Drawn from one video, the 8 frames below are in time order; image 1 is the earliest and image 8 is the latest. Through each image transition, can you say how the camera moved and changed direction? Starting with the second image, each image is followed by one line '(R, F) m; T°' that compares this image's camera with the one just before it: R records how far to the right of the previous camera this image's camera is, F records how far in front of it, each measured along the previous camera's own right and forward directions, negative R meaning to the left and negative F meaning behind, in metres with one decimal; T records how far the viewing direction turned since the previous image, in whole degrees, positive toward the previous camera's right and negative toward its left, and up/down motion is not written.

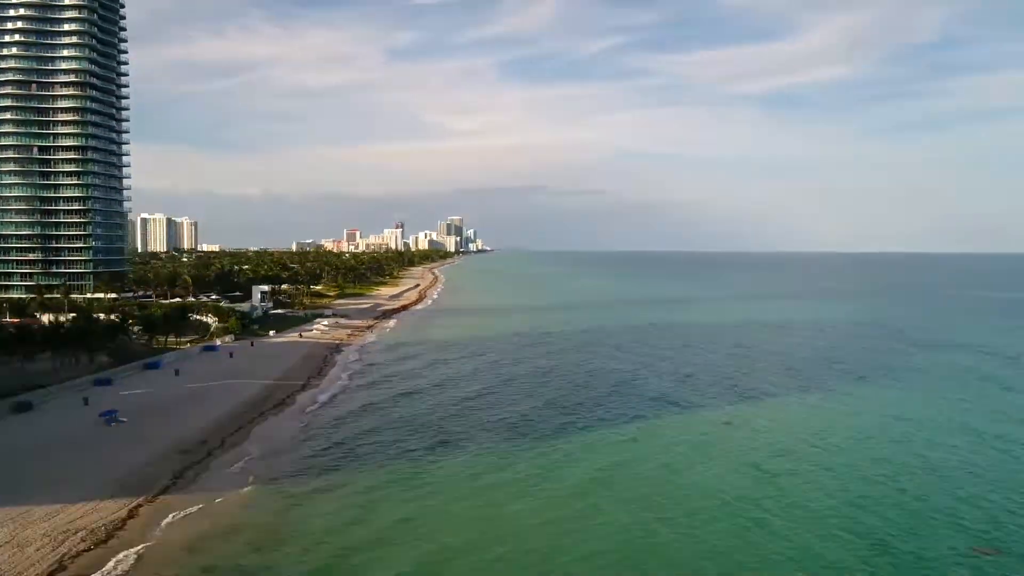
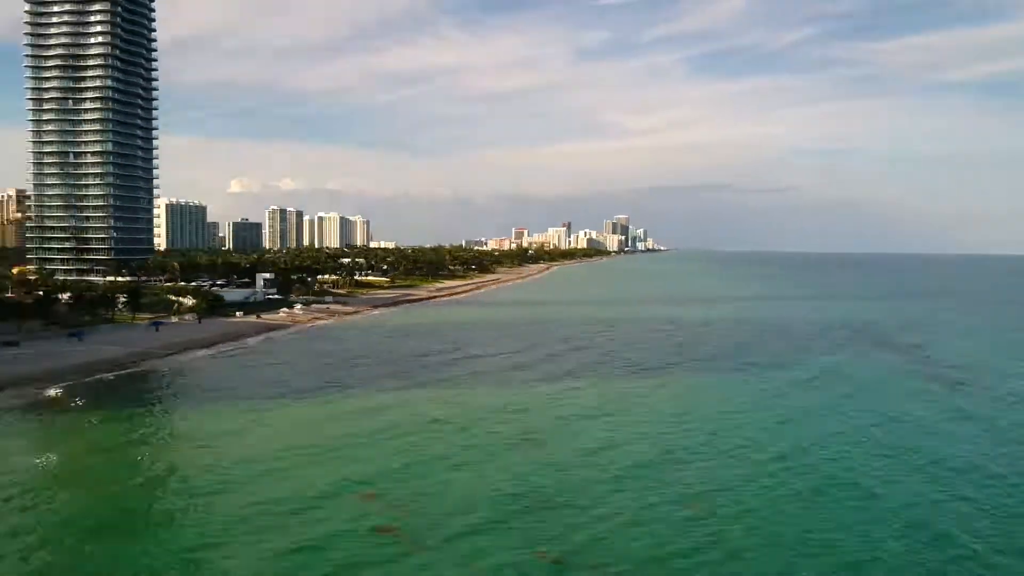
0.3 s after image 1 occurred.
(+13.8, -1.0) m; -12°
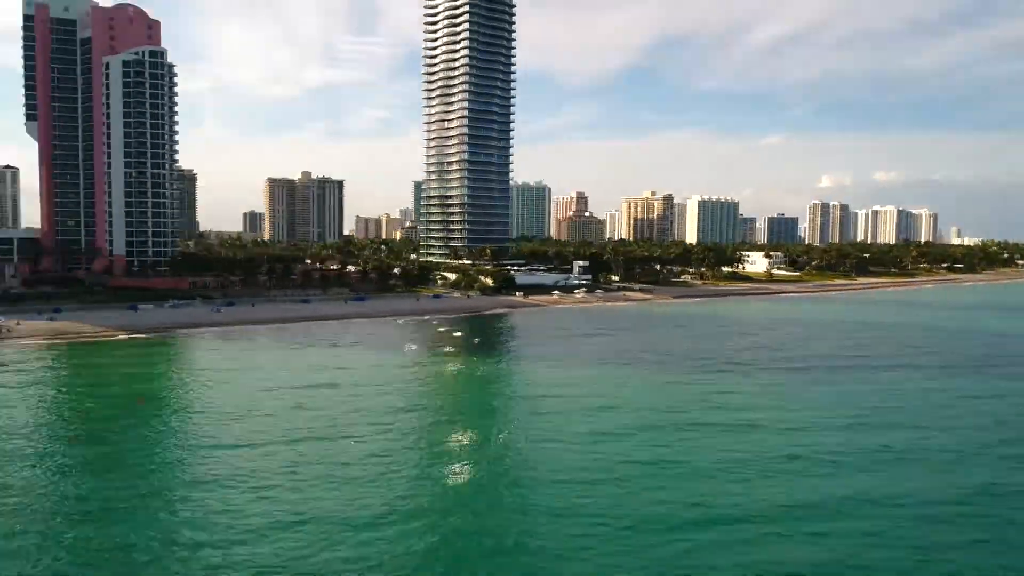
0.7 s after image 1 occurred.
(+18.1, +5.9) m; -40°
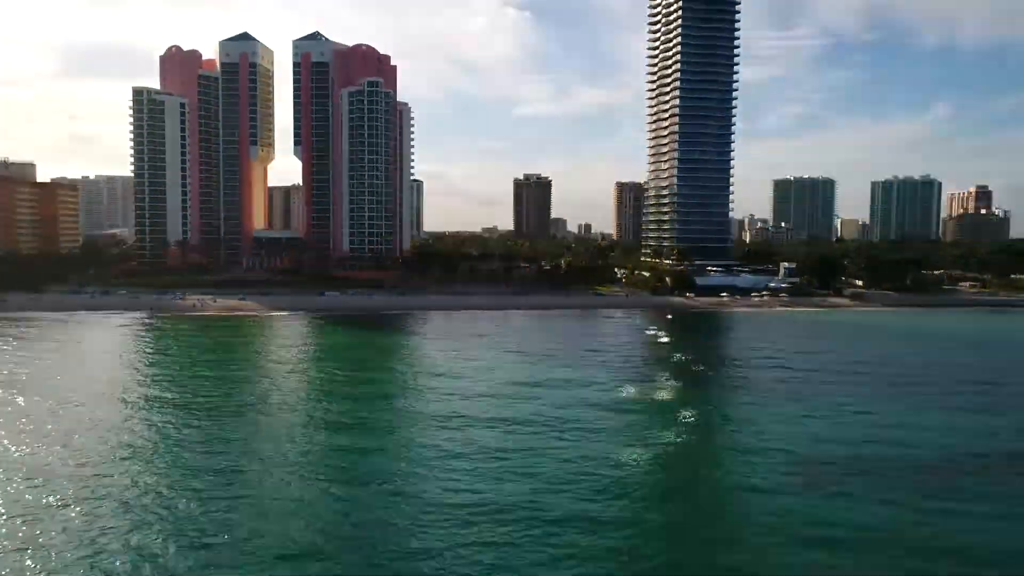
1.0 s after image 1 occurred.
(+15.0, +2.6) m; -28°
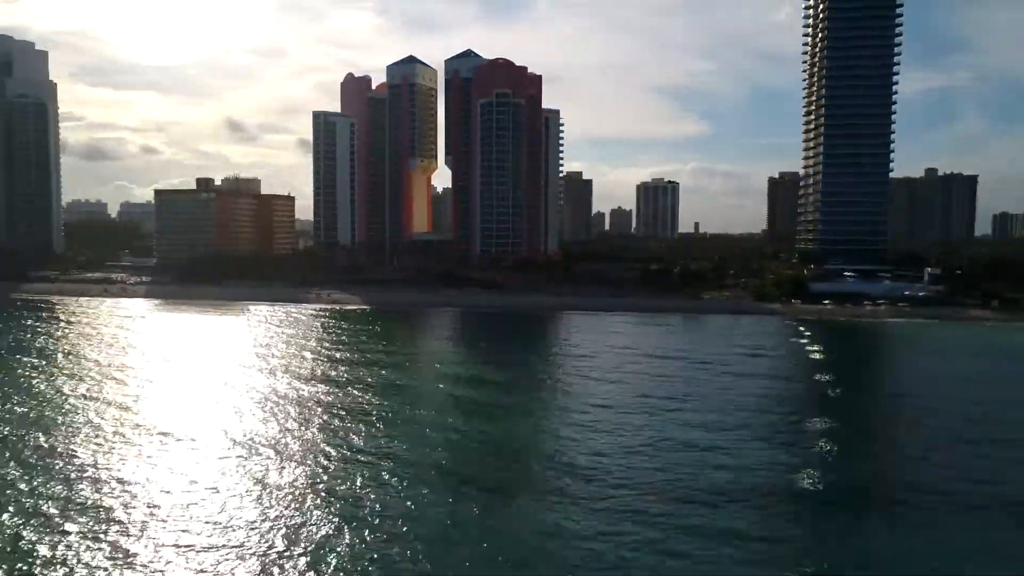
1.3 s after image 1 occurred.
(+12.9, +0.5) m; -21°
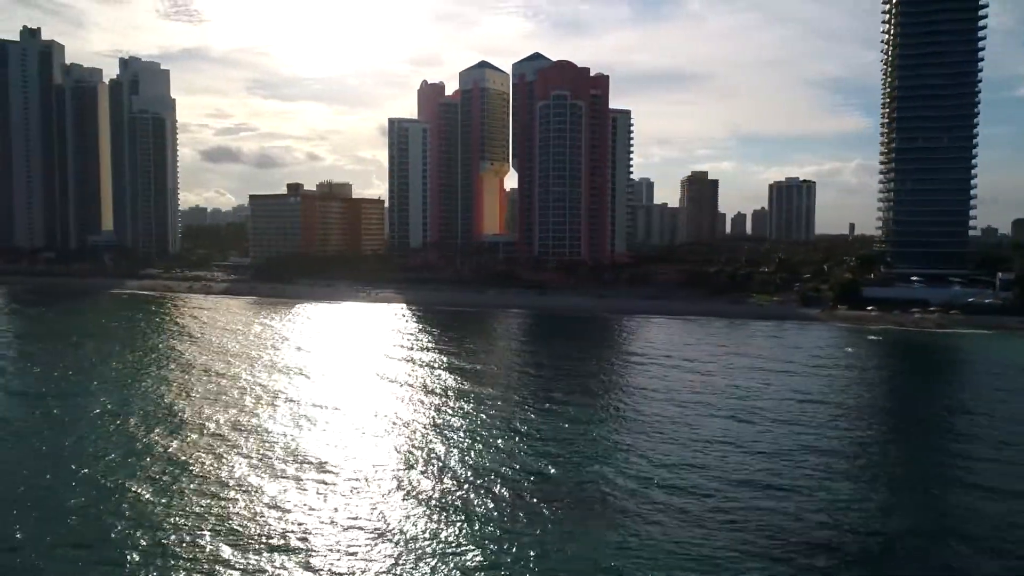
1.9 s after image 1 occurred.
(+7.1, -0.1) m; -10°
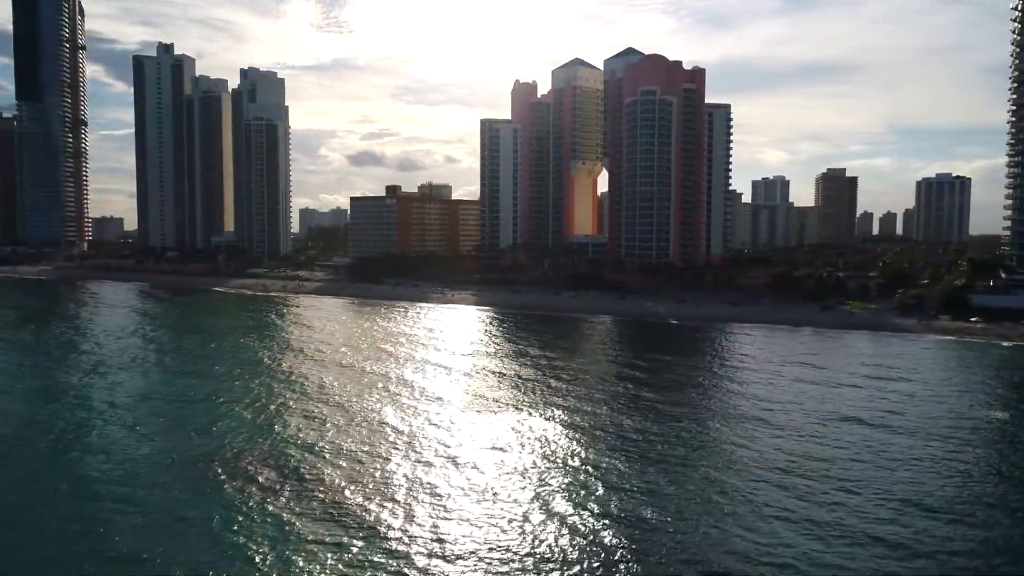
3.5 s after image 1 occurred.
(+3.9, +1.4) m; -10°
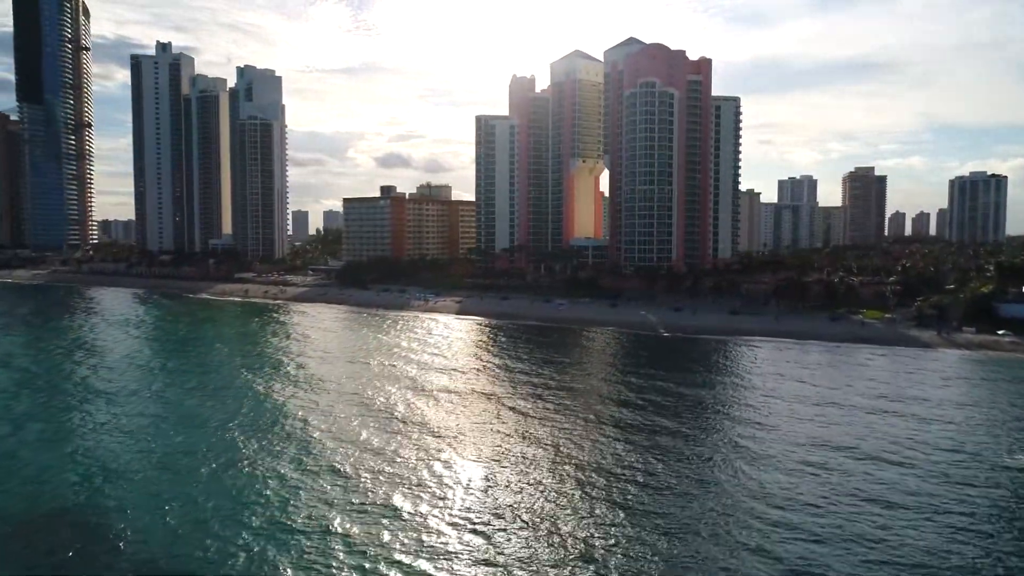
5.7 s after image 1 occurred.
(+2.7, +3.7) m; -2°
